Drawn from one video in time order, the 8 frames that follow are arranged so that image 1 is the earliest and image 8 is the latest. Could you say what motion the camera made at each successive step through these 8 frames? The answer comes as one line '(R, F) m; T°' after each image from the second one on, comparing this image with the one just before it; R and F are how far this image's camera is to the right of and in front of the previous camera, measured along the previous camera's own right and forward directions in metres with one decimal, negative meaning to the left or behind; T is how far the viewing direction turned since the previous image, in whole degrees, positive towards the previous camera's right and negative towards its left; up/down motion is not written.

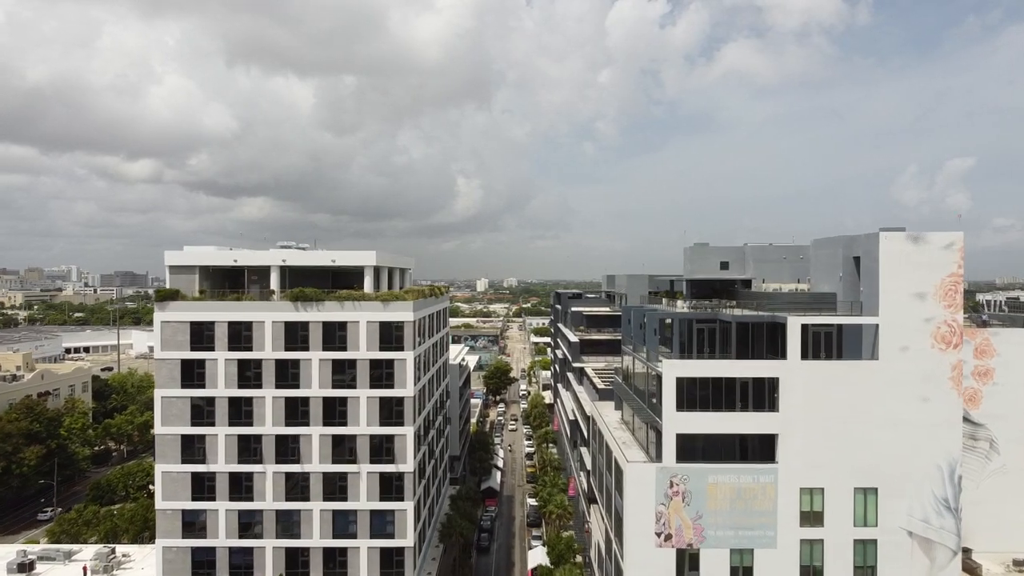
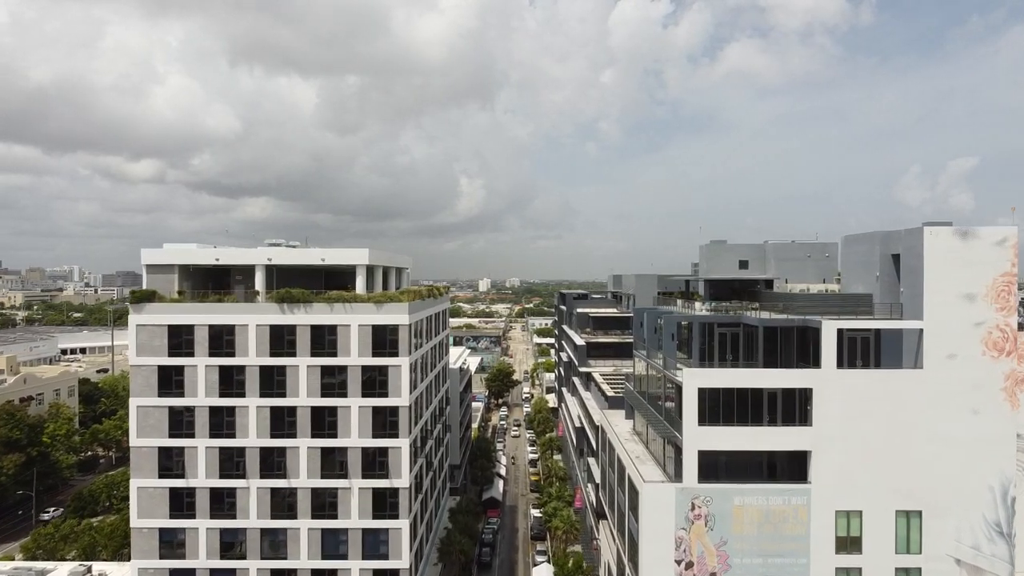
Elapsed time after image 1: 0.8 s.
(-0.1, +3.2) m; 0°
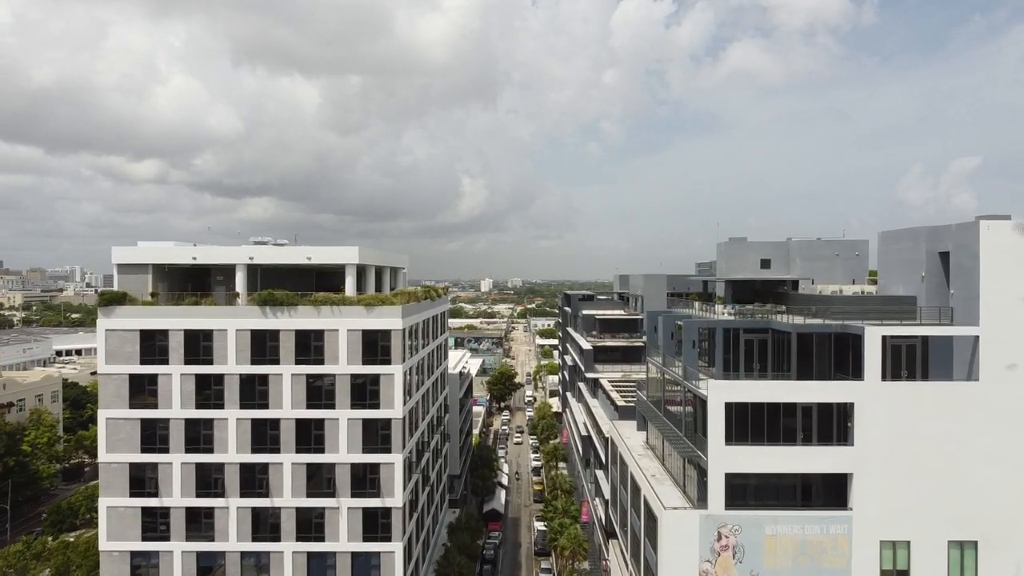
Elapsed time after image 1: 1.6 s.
(-0.1, +3.3) m; 0°
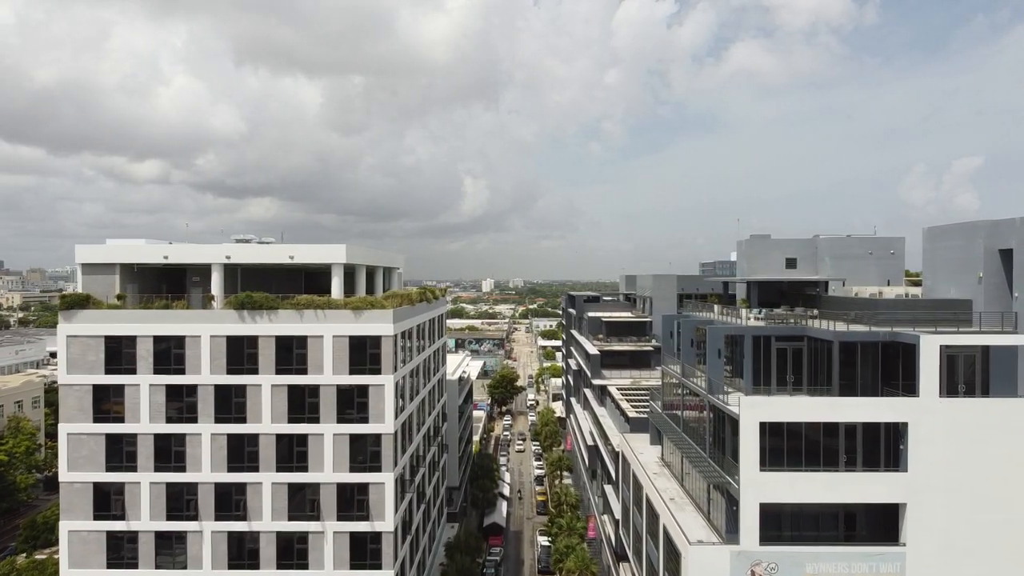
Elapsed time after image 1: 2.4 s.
(0.0, +3.4) m; 0°
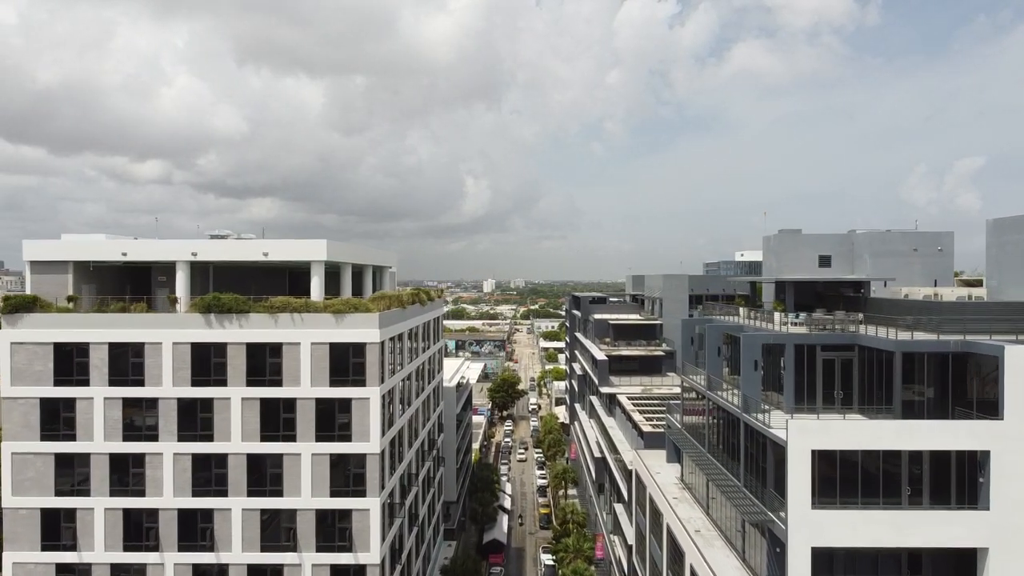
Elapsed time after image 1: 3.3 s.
(0.0, +3.8) m; 0°
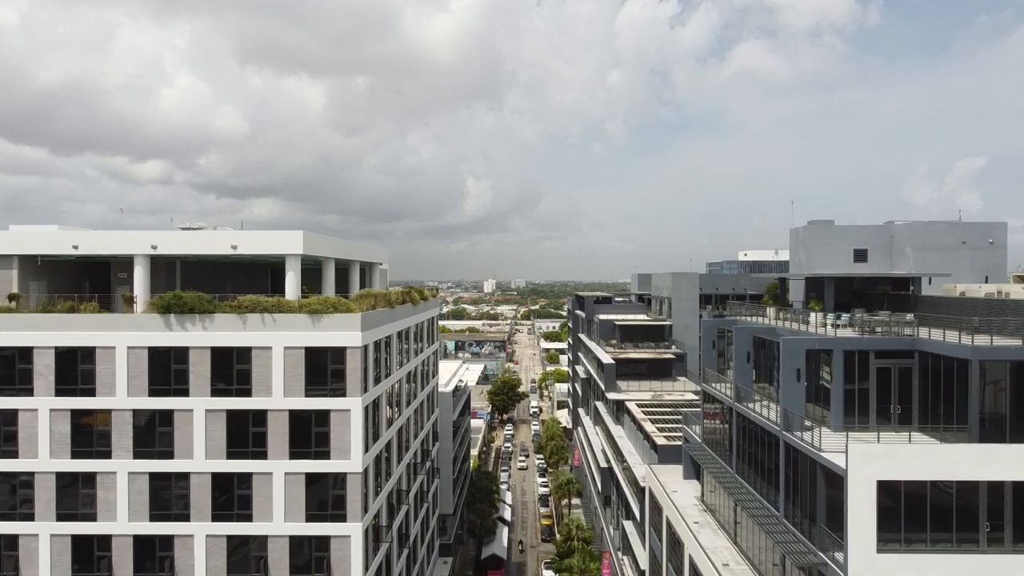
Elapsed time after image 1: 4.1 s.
(0.0, +3.4) m; 0°
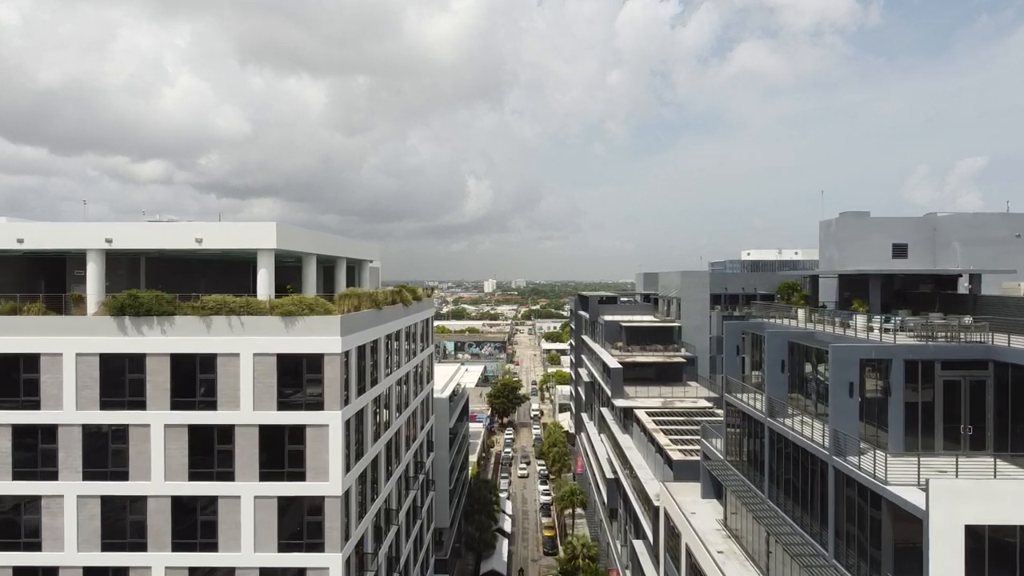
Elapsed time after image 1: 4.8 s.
(0.0, +3.0) m; 0°
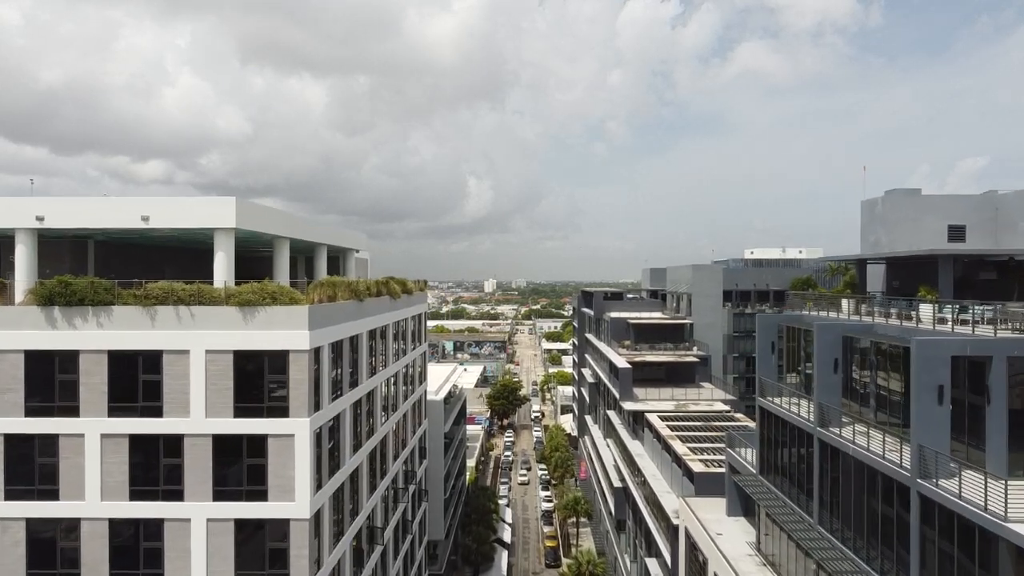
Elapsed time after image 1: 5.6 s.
(0.0, +3.4) m; 0°
